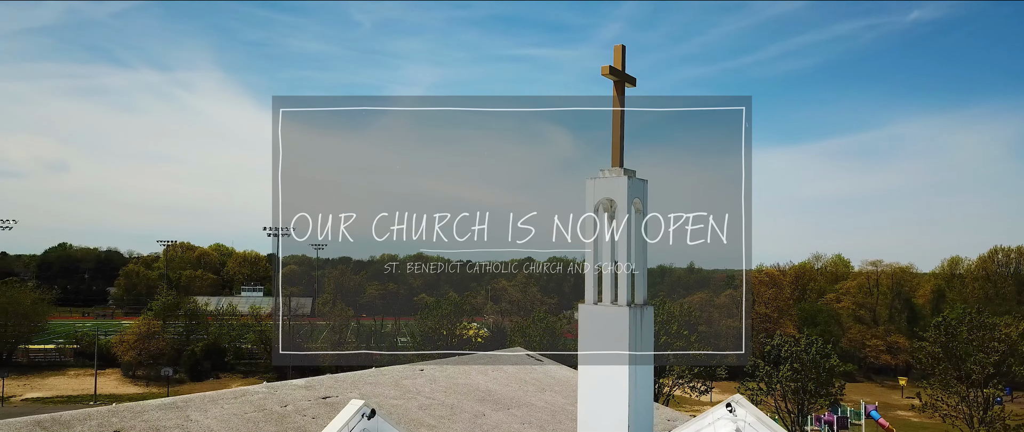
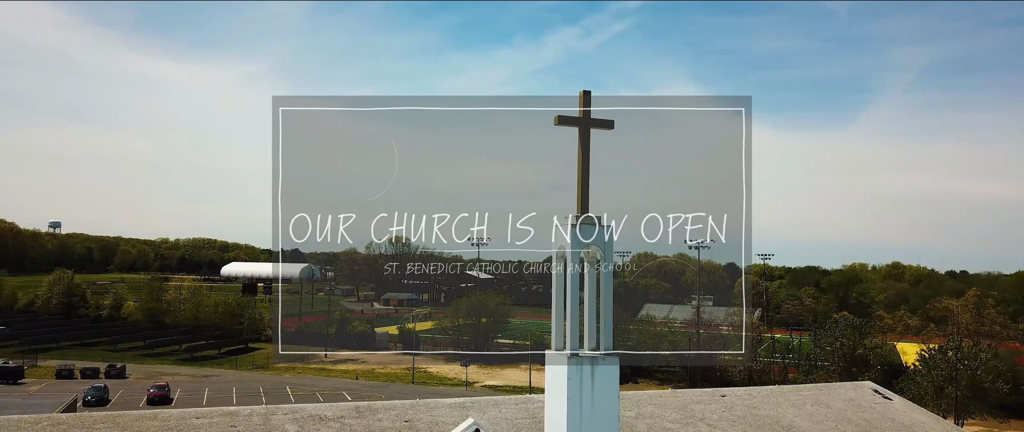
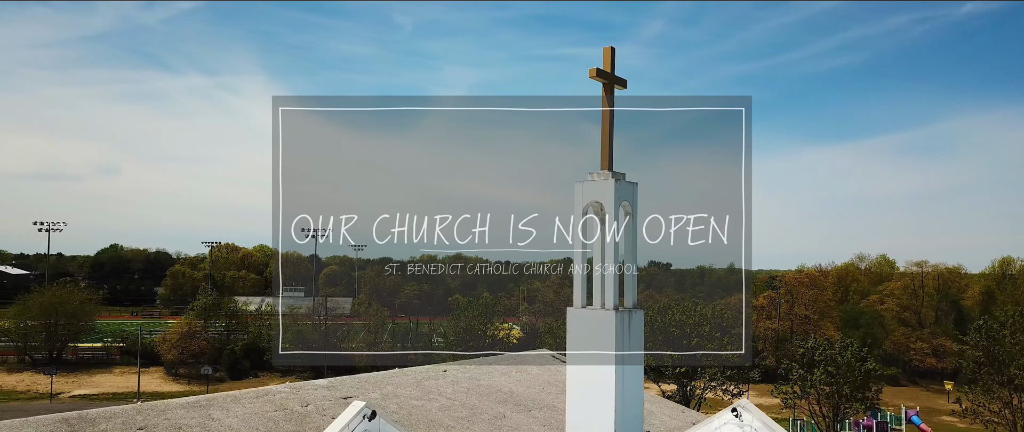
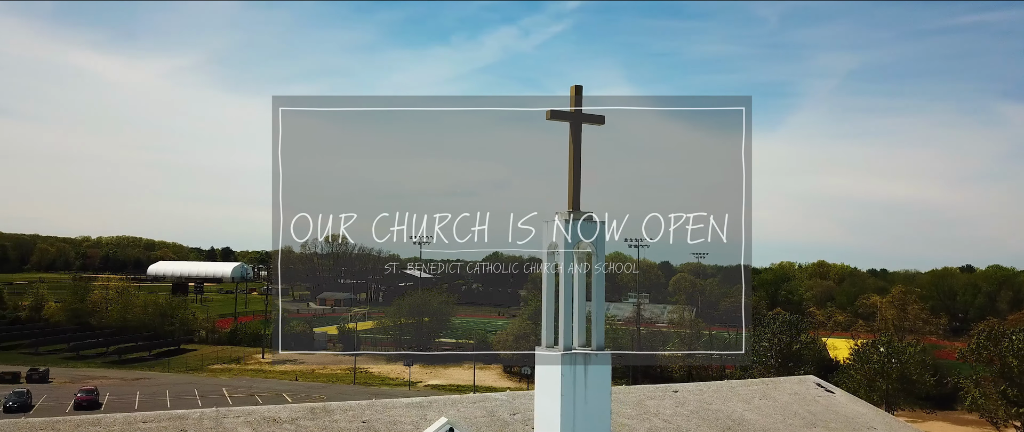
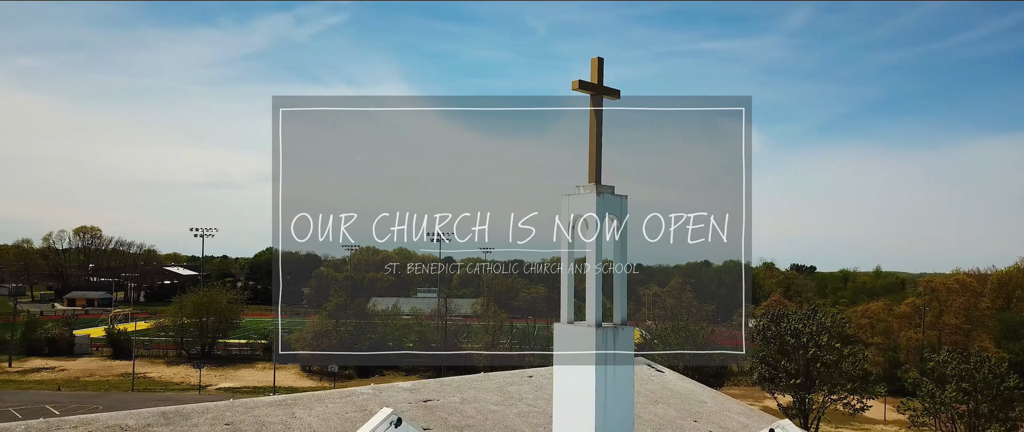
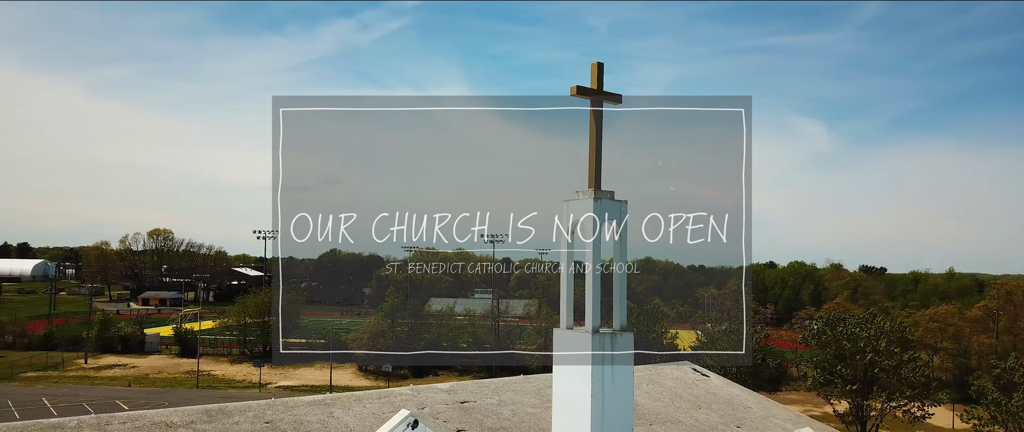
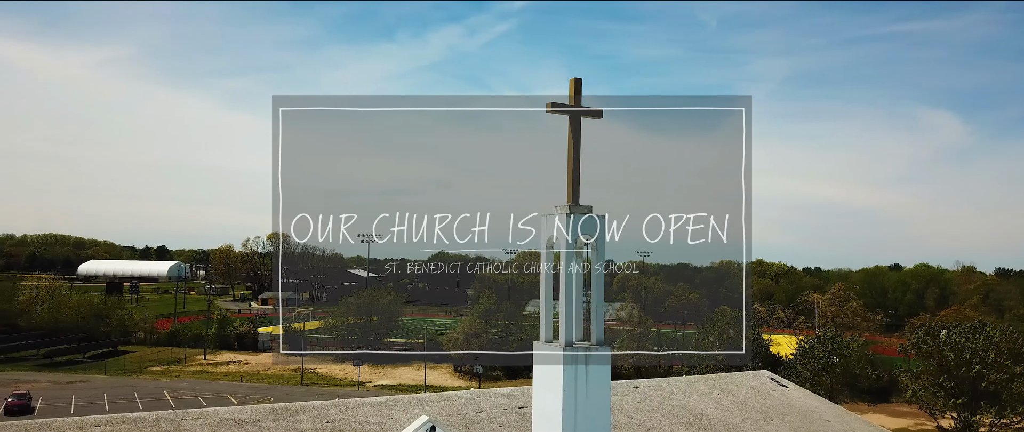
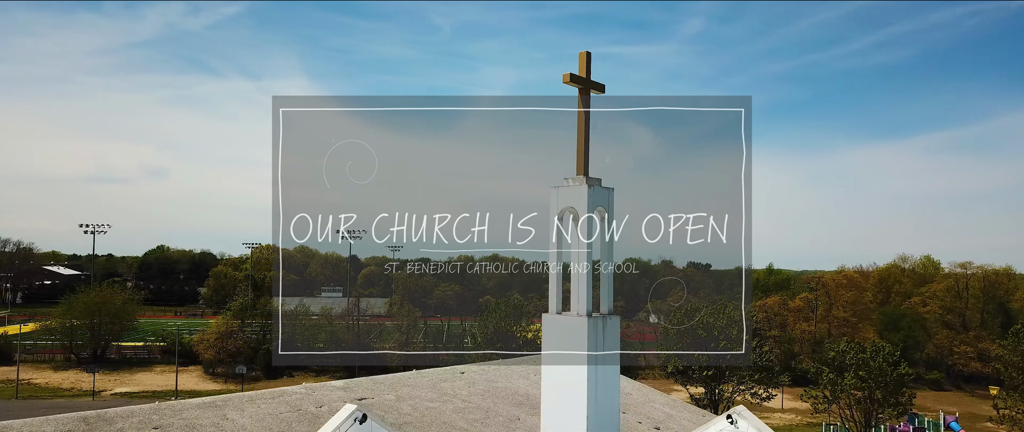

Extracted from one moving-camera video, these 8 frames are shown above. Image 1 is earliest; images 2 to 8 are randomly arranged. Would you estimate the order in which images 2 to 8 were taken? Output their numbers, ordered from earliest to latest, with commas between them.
3, 8, 5, 6, 7, 4, 2
